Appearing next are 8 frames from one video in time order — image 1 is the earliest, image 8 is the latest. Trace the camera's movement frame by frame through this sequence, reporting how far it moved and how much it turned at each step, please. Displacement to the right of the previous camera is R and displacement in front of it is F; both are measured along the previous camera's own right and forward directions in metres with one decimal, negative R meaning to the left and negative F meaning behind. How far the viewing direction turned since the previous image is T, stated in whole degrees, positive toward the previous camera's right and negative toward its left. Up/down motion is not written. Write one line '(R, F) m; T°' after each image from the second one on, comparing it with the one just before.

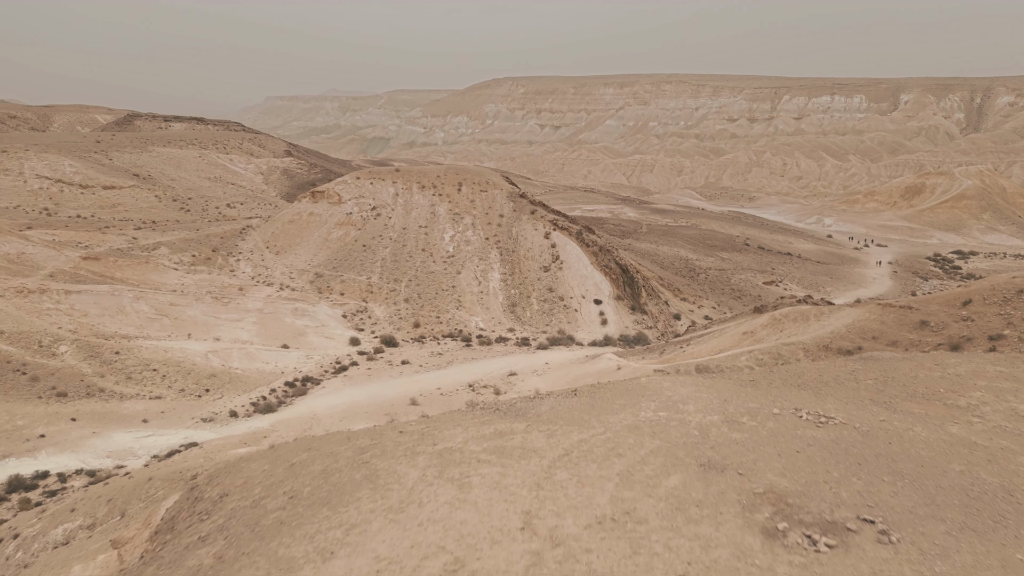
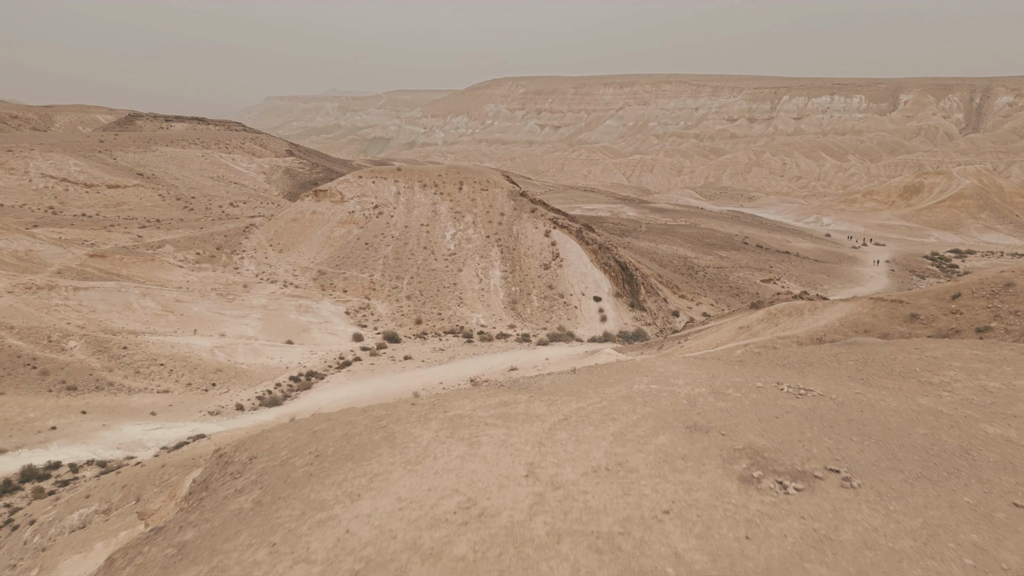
(0.0, -0.3) m; 0°
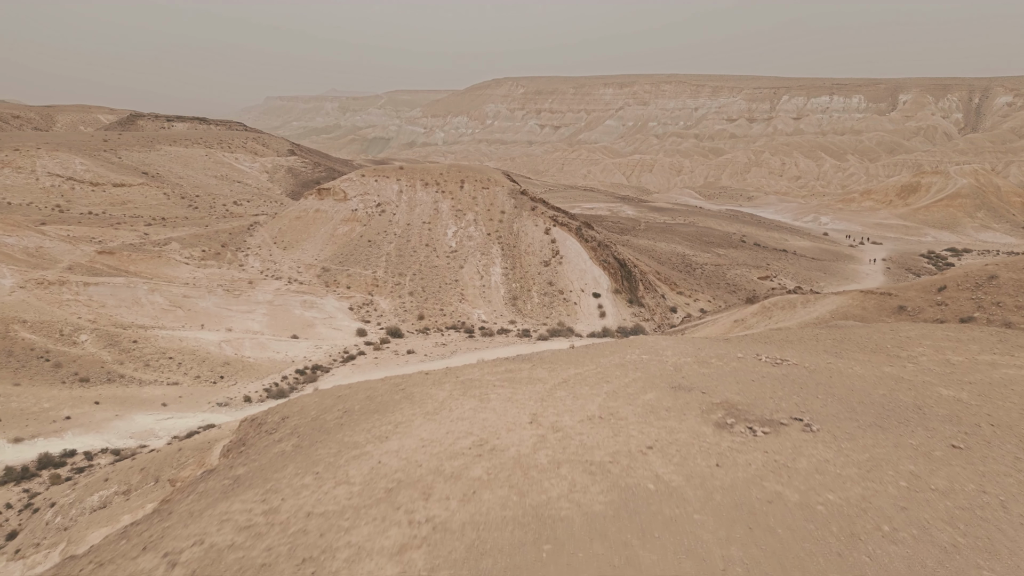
(0.0, -0.5) m; 0°
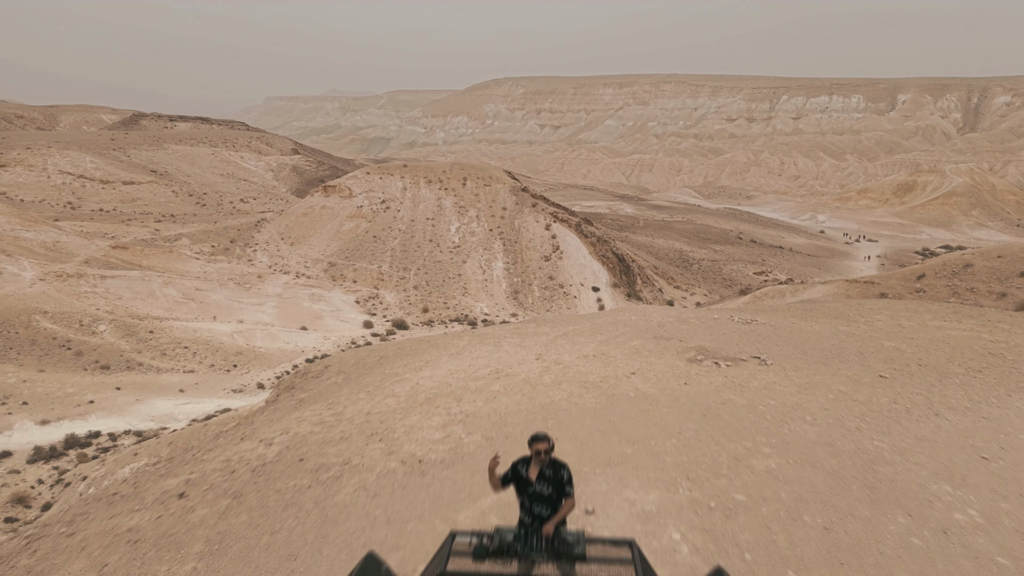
(-0.1, -0.8) m; 0°
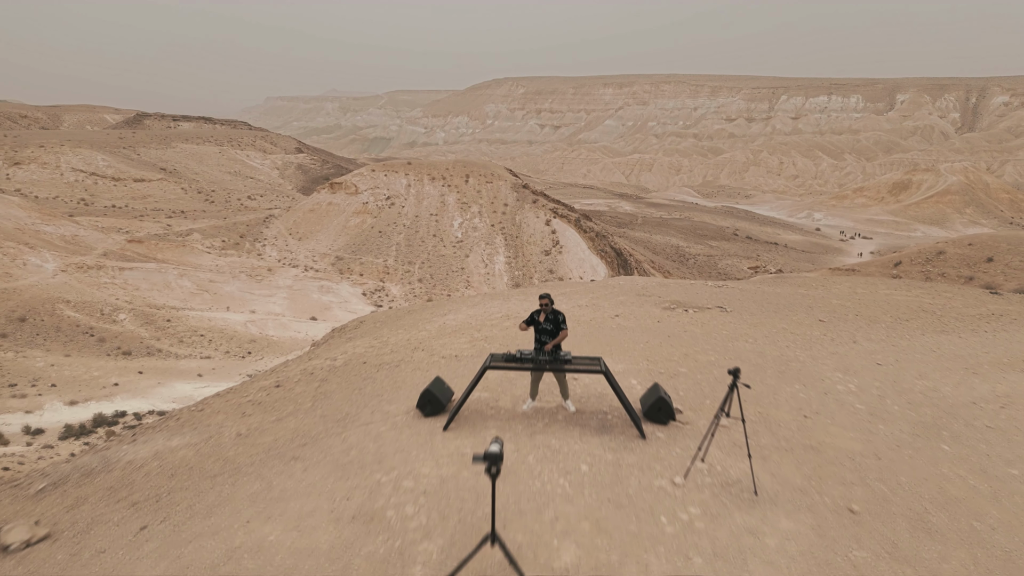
(-0.1, -0.9) m; 0°
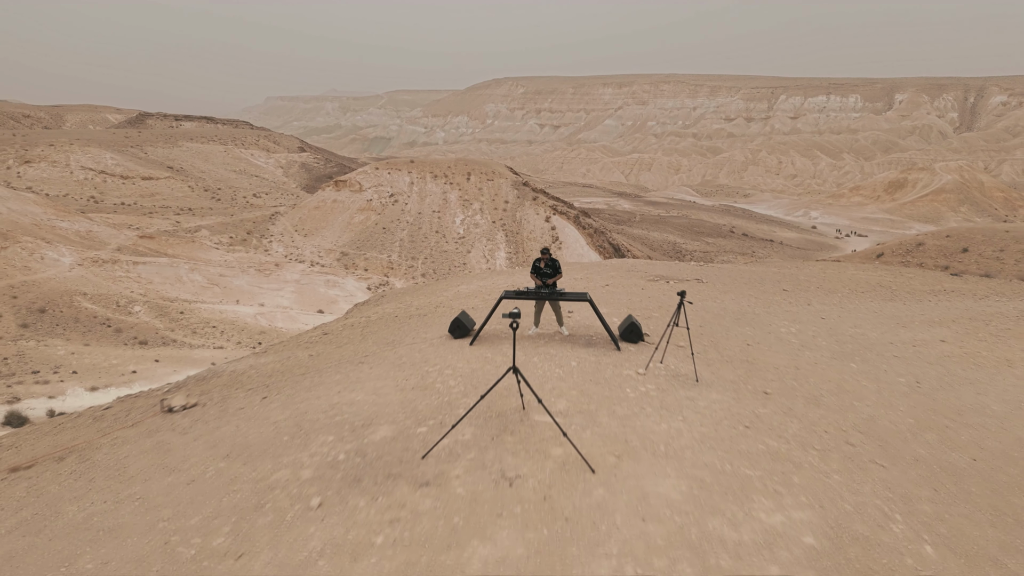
(0.0, -0.8) m; 0°
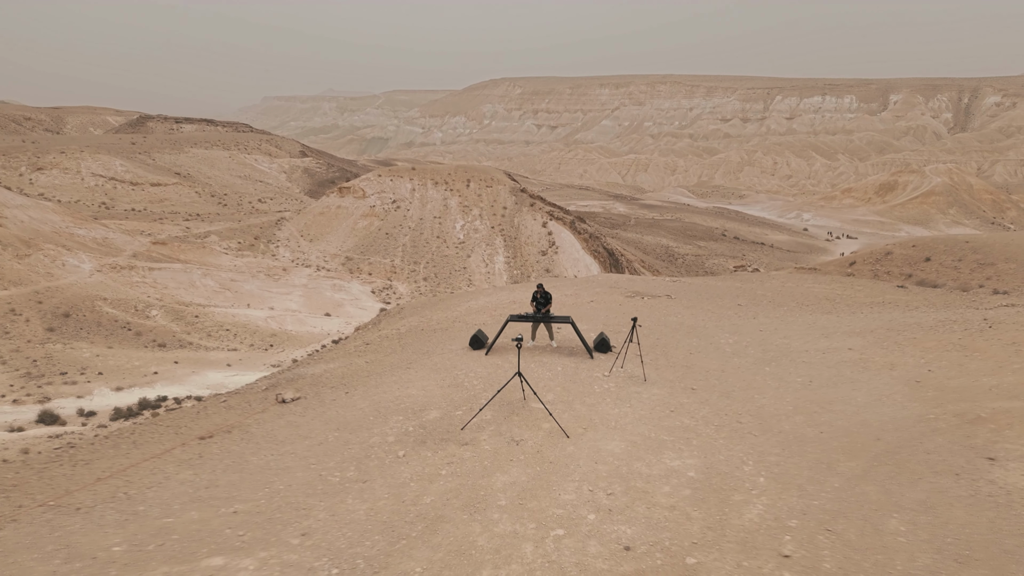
(0.0, -1.2) m; 0°
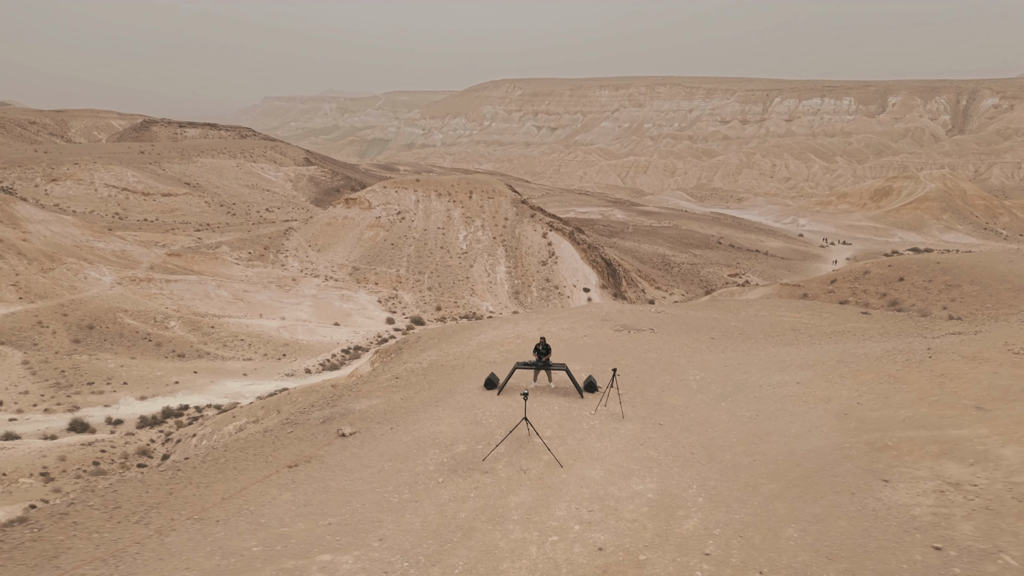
(-0.1, -1.1) m; 0°
